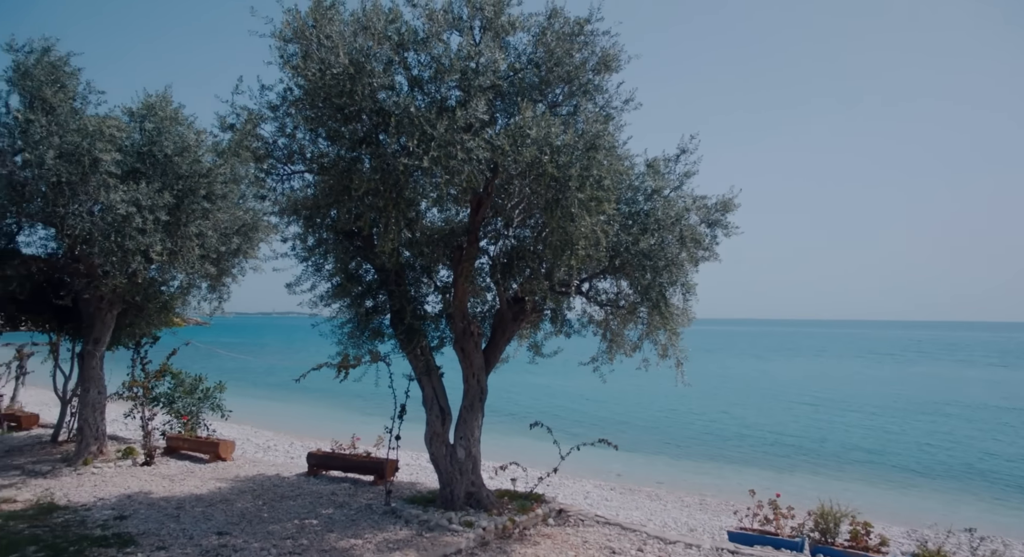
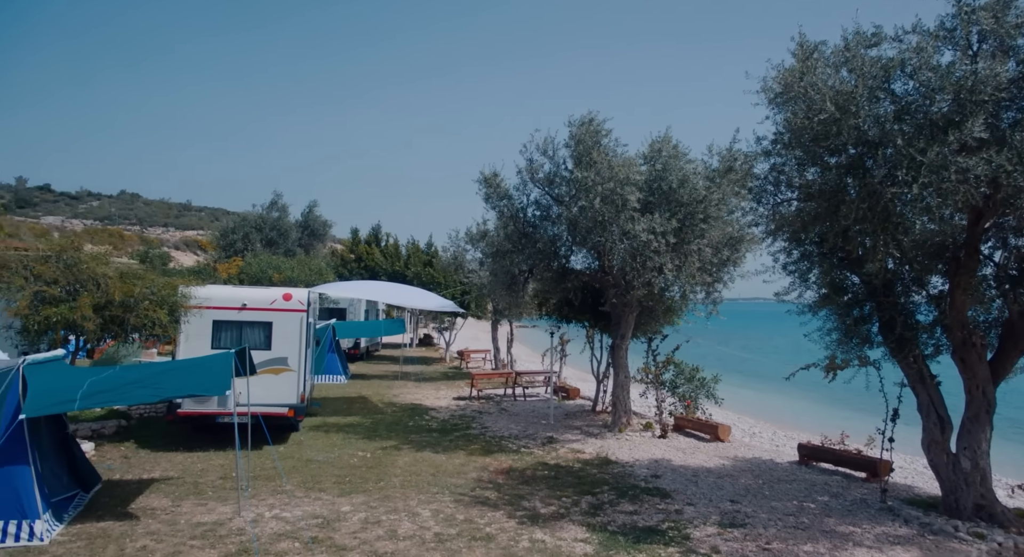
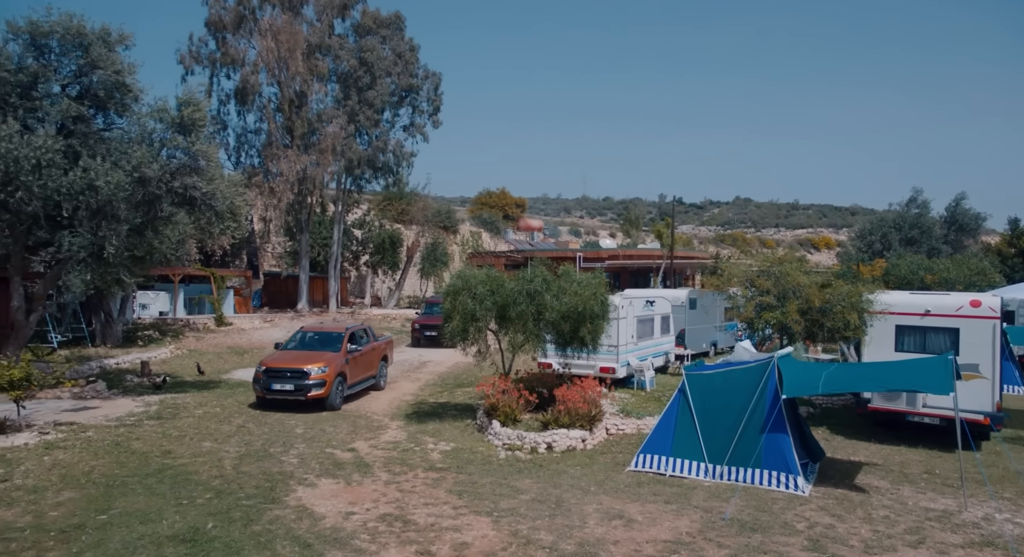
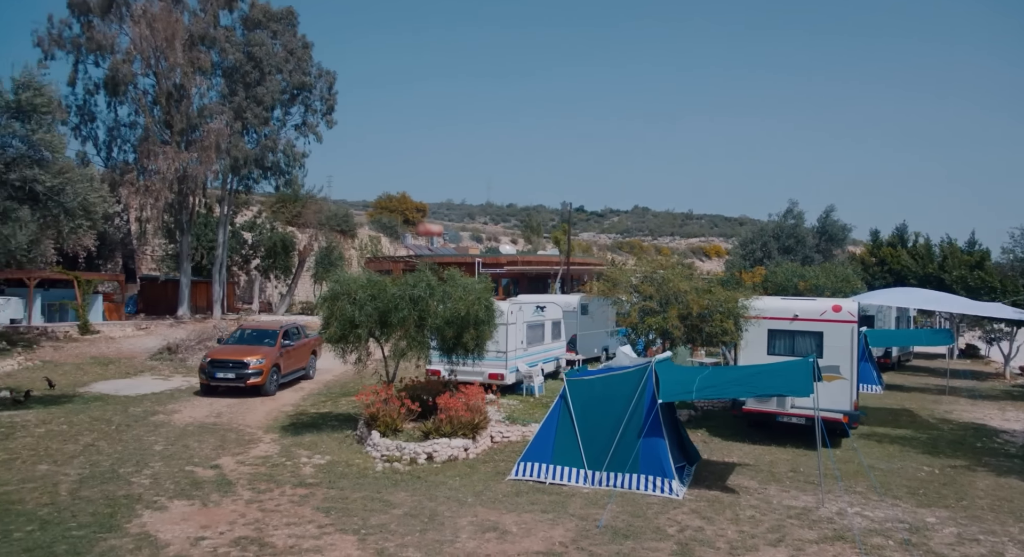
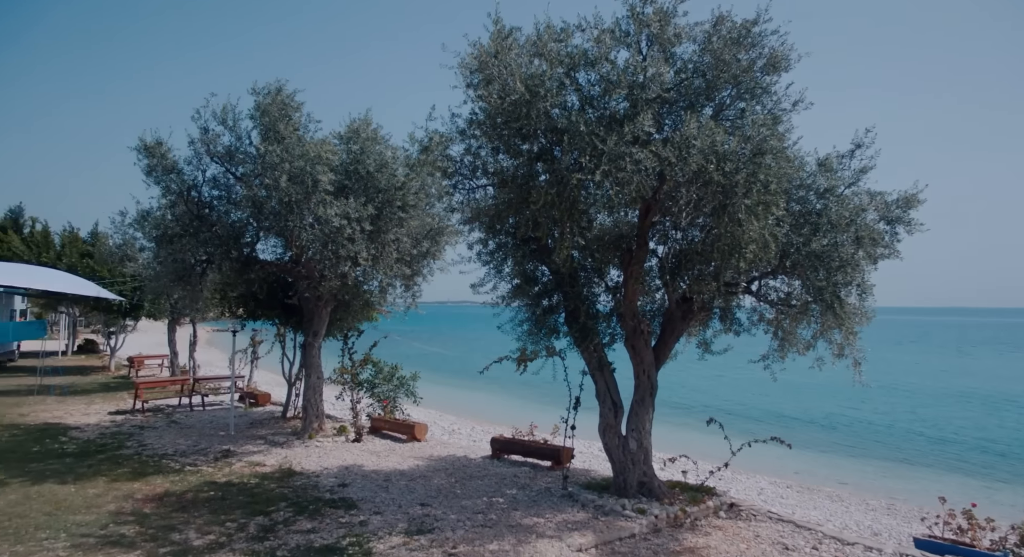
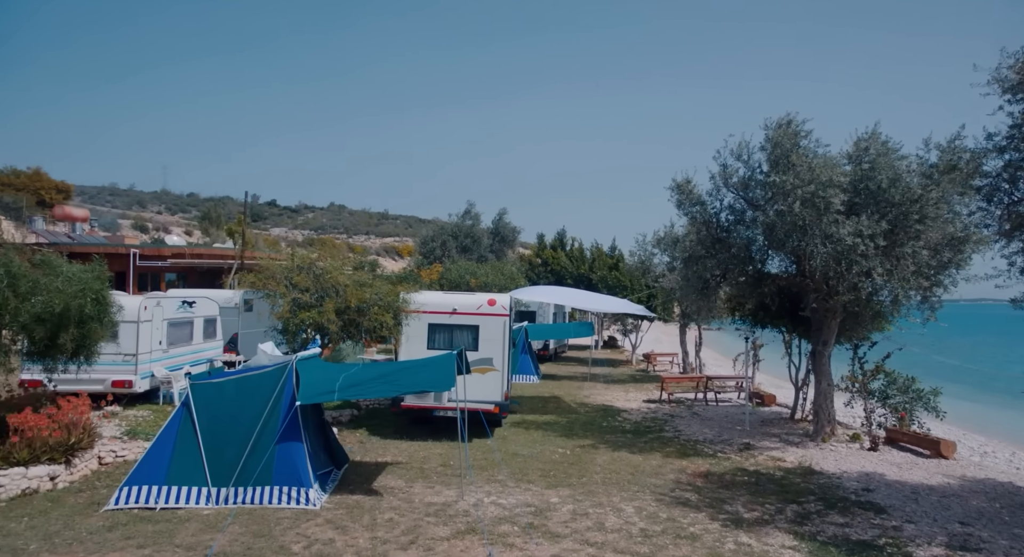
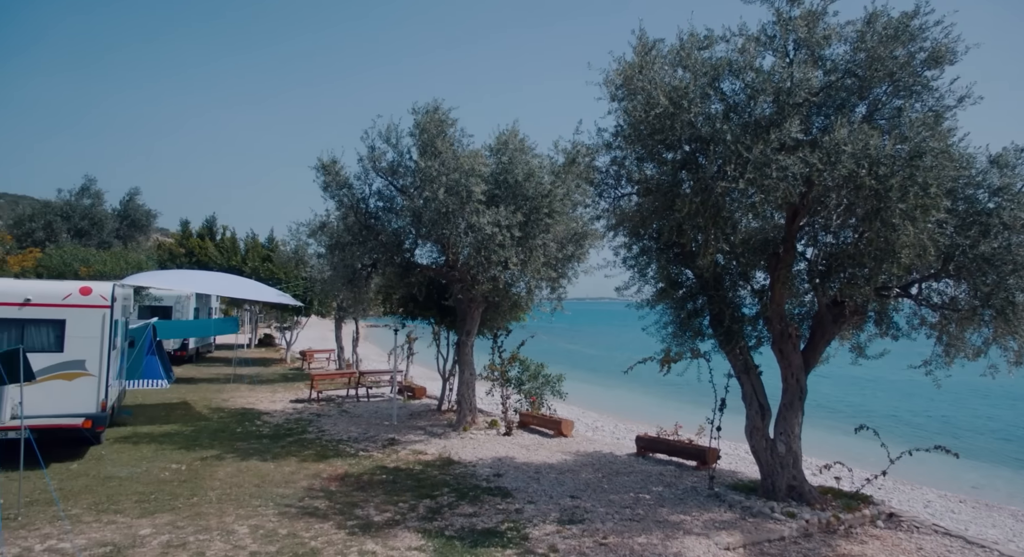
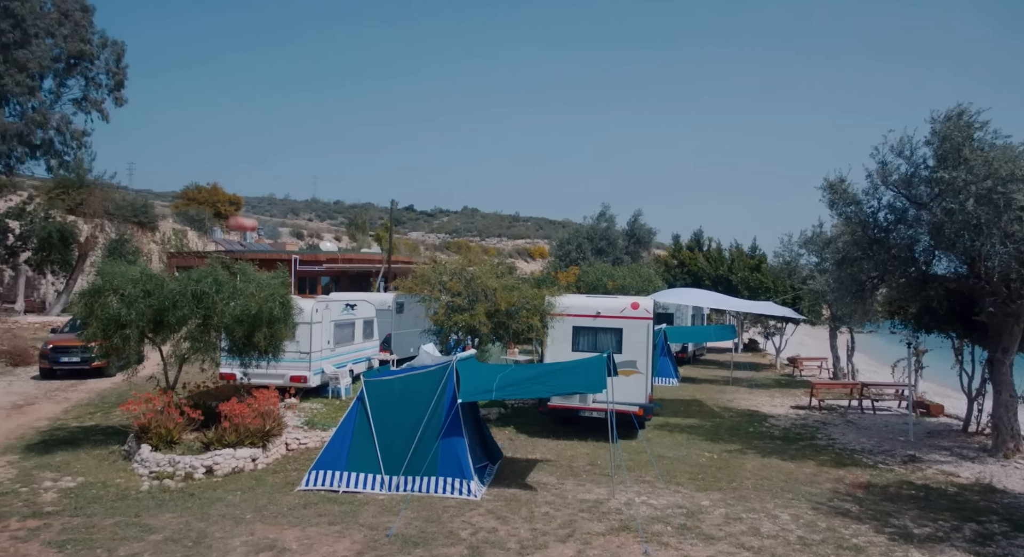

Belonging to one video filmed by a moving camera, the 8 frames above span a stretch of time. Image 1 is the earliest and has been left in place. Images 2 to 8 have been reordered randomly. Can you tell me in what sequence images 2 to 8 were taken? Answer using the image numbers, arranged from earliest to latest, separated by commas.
5, 7, 2, 6, 8, 4, 3
